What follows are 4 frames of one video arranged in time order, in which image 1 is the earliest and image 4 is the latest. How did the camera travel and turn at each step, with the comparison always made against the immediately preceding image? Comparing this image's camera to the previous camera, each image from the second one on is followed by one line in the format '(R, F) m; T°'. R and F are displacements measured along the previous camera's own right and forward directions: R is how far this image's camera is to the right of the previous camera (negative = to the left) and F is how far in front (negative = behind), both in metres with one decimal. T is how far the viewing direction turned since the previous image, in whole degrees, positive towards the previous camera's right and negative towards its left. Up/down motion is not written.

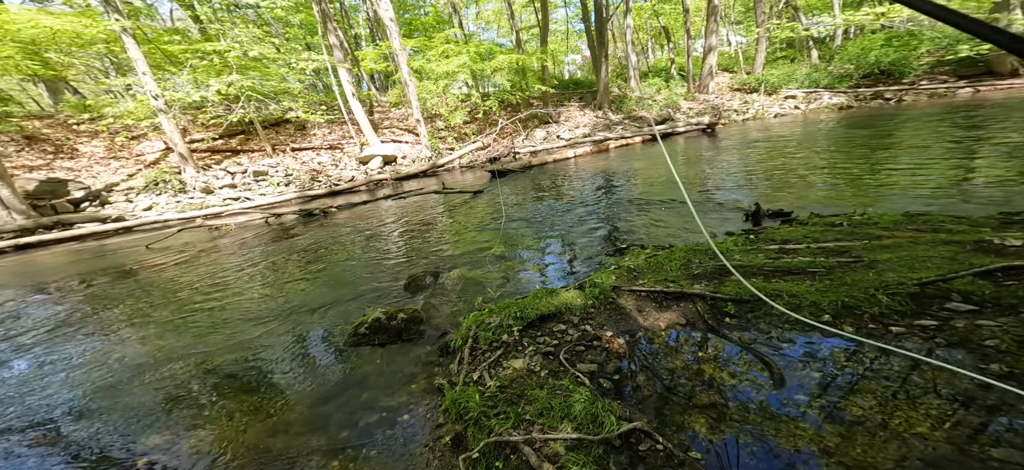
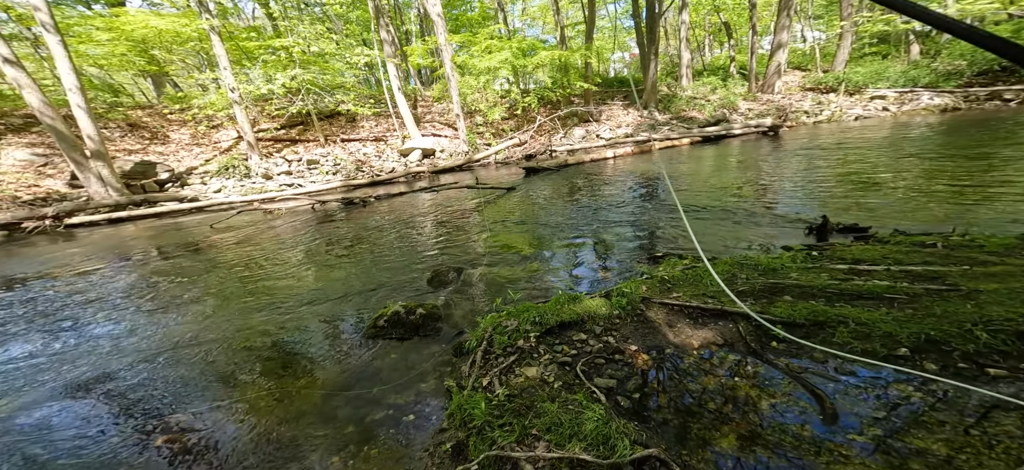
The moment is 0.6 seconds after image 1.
(+0.1, +0.2) m; -5°
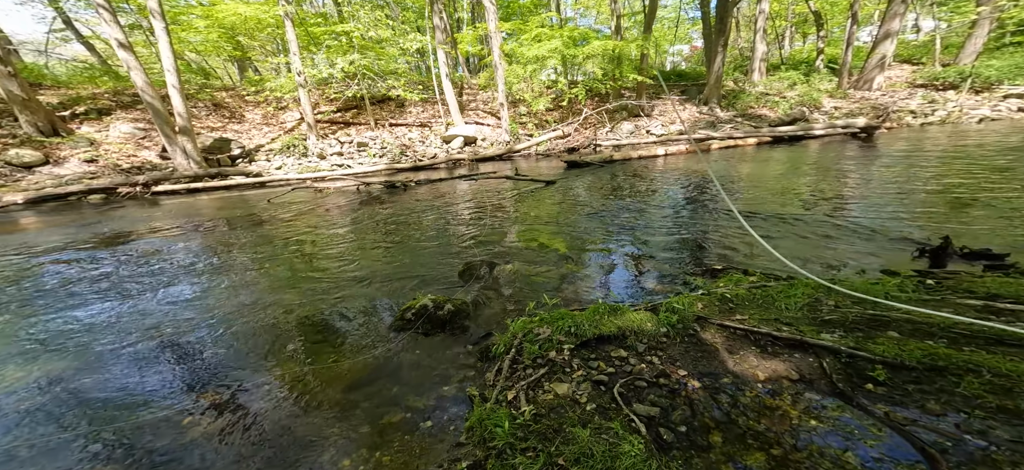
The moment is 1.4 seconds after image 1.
(0.0, +0.3) m; -5°
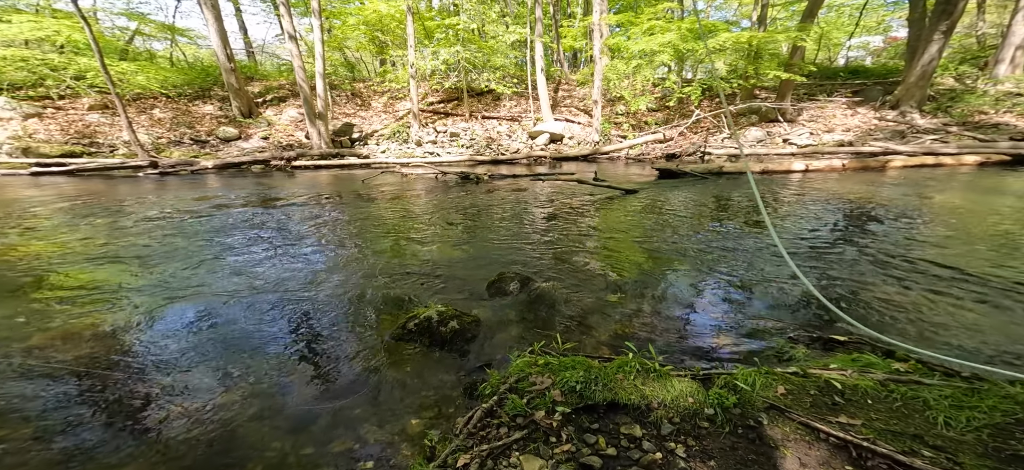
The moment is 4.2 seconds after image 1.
(+0.5, +0.7) m; -14°
